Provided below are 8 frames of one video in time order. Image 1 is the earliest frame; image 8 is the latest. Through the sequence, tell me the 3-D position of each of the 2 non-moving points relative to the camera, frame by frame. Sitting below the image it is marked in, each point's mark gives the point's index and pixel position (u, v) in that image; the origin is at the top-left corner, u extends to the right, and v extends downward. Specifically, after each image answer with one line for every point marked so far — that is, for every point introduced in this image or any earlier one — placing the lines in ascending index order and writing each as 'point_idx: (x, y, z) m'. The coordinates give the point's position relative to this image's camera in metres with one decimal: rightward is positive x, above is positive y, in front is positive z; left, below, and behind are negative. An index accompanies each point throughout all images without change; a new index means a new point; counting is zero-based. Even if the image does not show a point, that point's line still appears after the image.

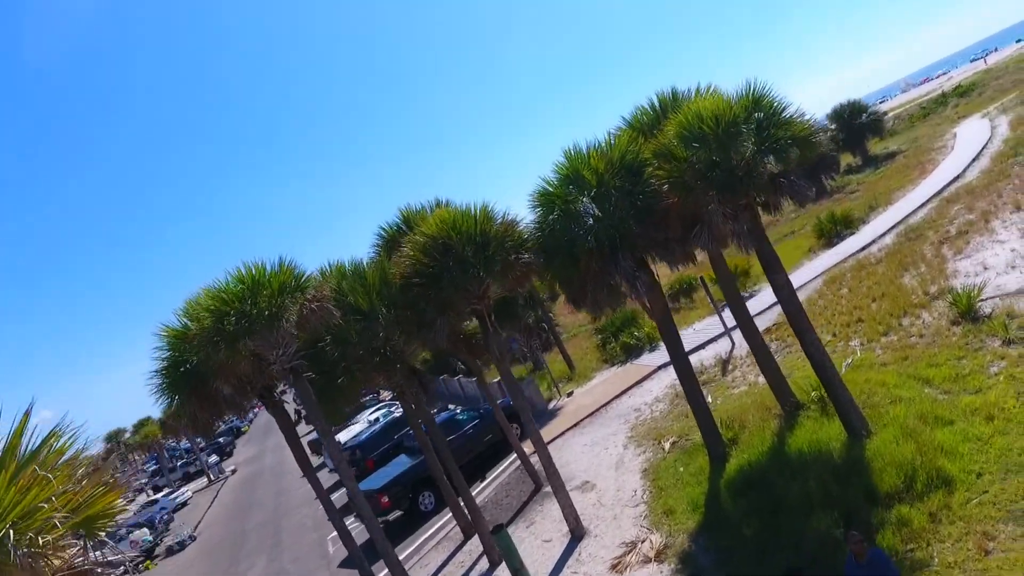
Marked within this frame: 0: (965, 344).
0: (+5.3, -0.7, +9.0) m
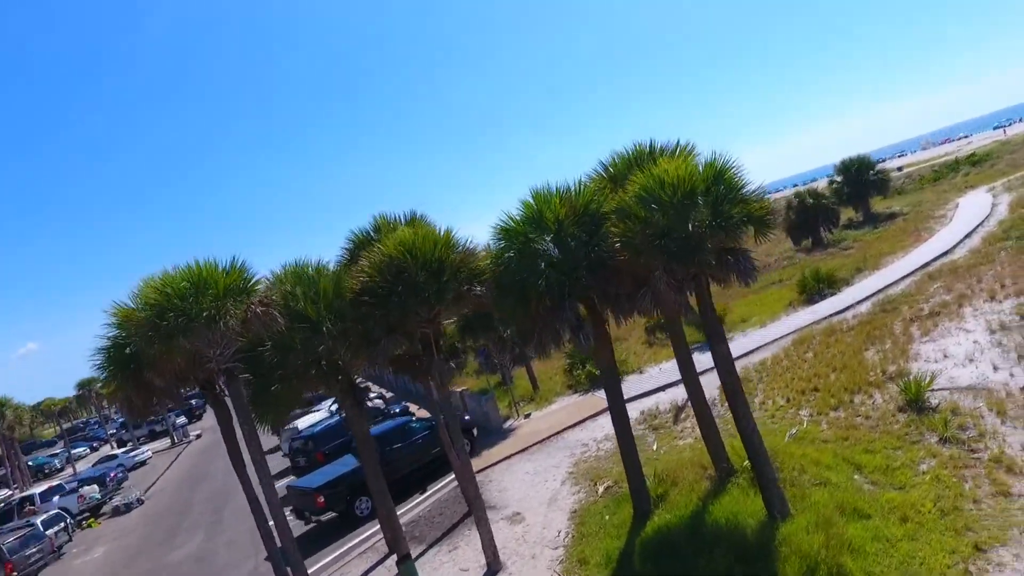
0: (+4.6, -1.7, +9.0) m
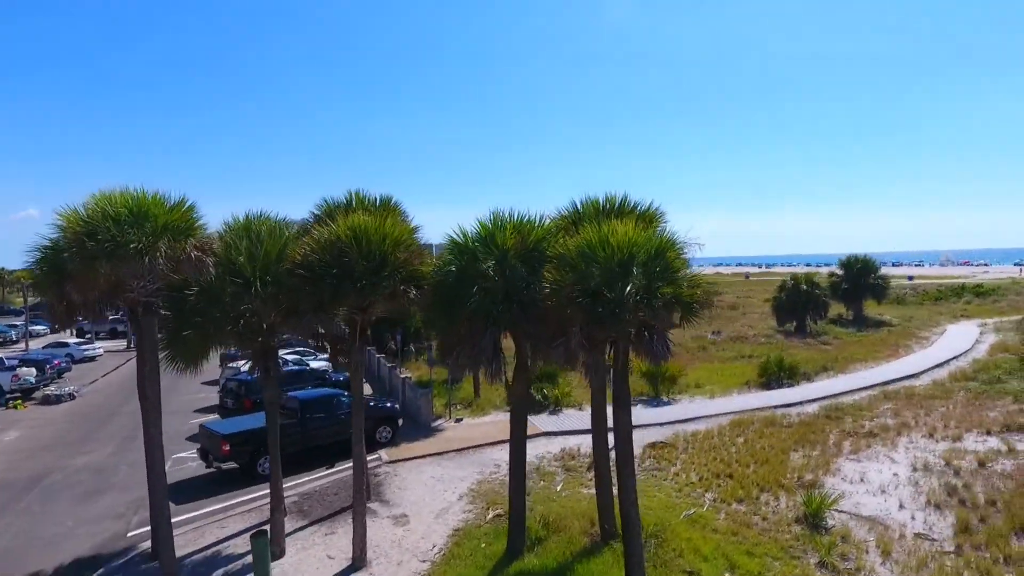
0: (+3.3, -3.1, +9.0) m
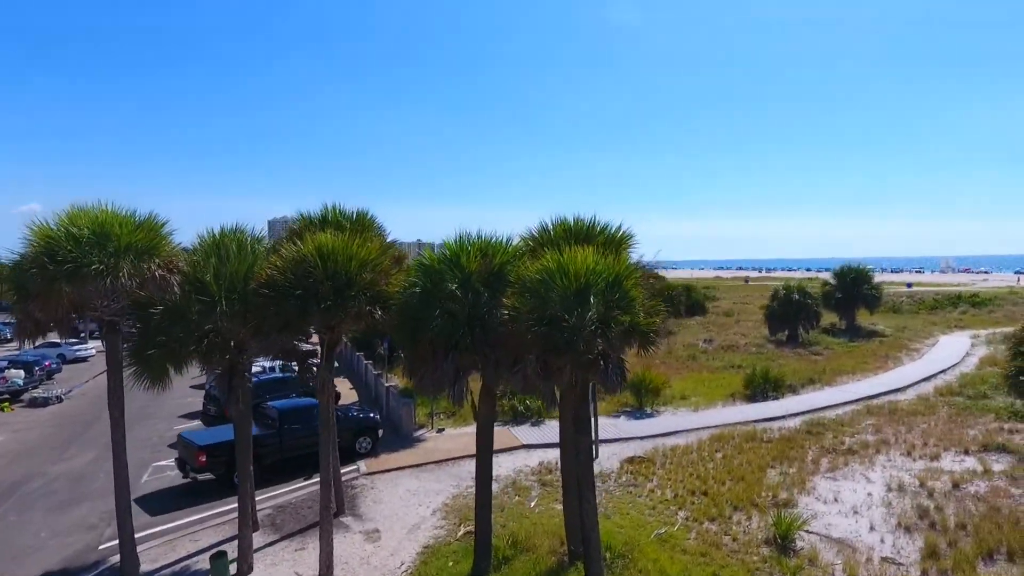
0: (+2.9, -3.3, +9.0) m
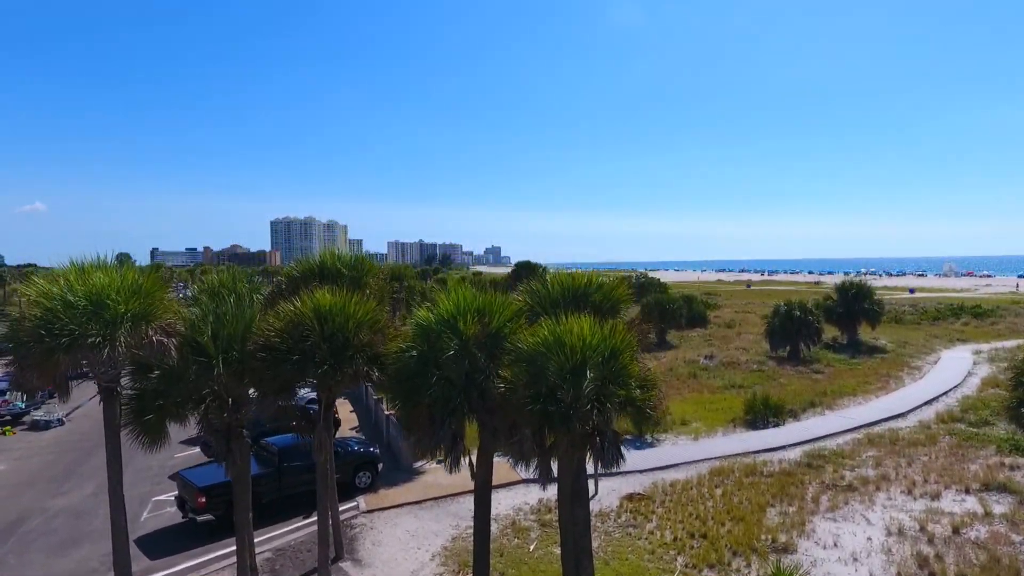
0: (+2.9, -4.0, +9.0) m
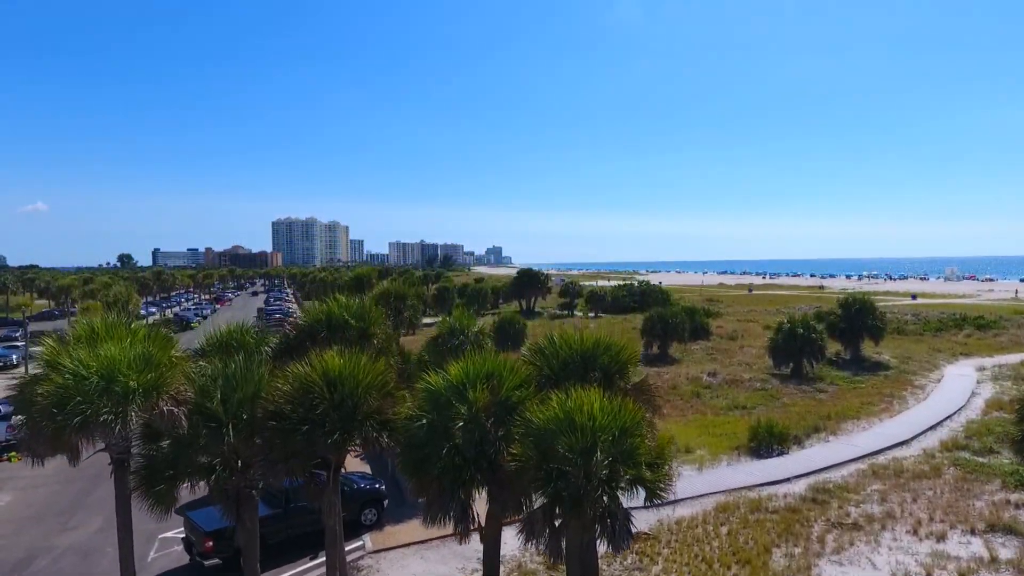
0: (+3.0, -4.7, +9.0) m
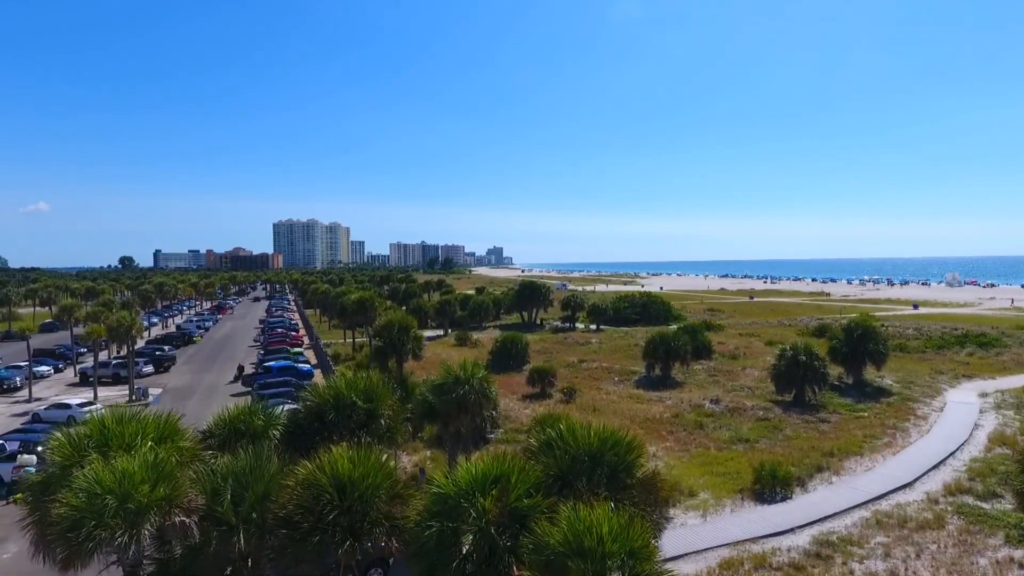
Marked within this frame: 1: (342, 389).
0: (+3.1, -5.8, +9.1) m
1: (-2.4, -1.4, +10.8) m
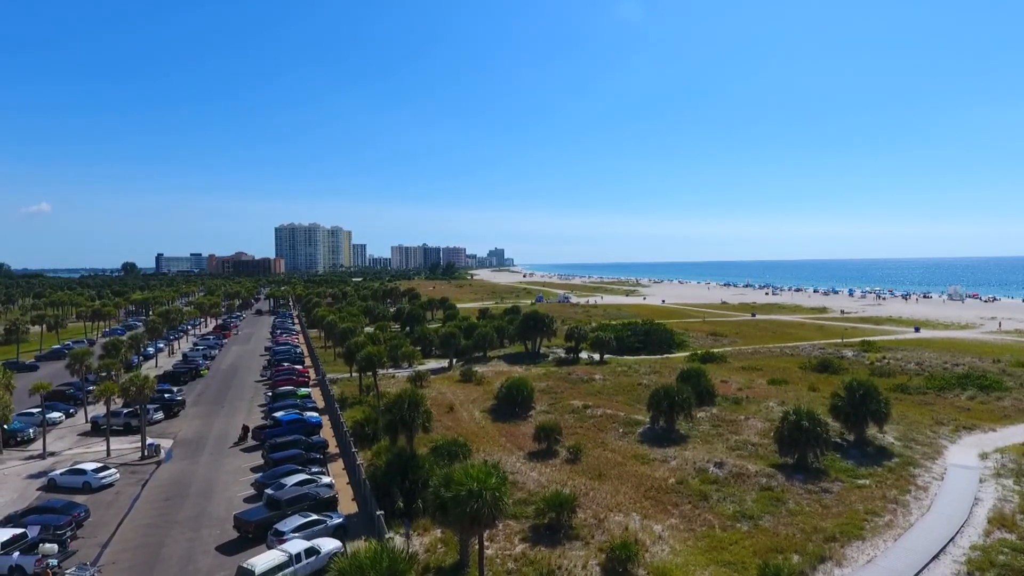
0: (+3.3, -8.6, +9.6) m
1: (-2.2, -4.2, +11.4) m
